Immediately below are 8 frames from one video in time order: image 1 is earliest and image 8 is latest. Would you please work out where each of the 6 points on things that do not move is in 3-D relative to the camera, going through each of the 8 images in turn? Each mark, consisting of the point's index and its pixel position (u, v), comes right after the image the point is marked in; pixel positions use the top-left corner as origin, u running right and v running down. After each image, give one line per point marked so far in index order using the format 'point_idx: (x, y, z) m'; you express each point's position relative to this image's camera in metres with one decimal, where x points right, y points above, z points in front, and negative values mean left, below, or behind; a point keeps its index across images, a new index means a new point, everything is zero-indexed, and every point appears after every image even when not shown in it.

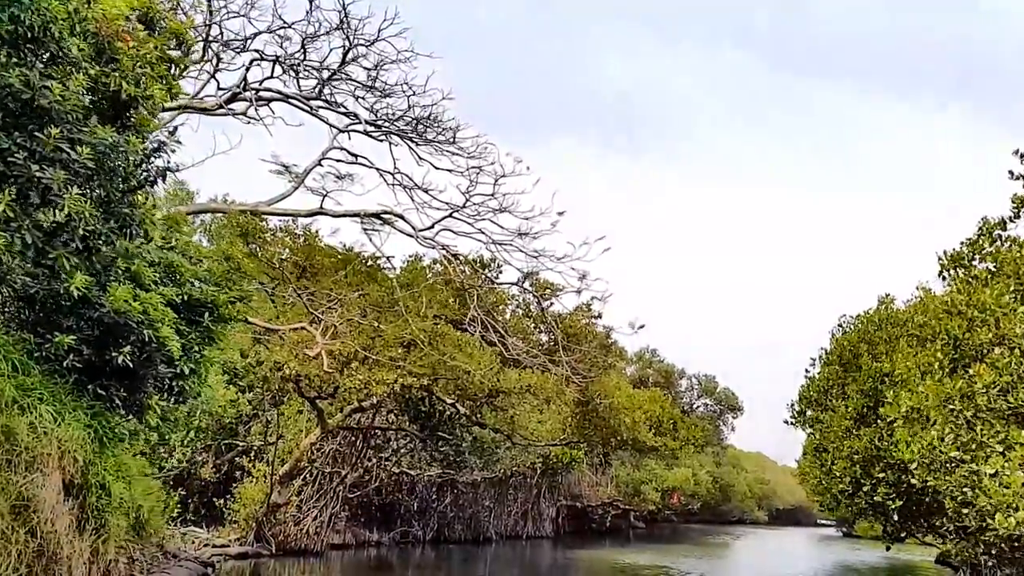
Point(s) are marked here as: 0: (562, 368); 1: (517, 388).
0: (+0.8, -1.1, +17.0) m
1: (+0.1, -1.6, +18.5) m
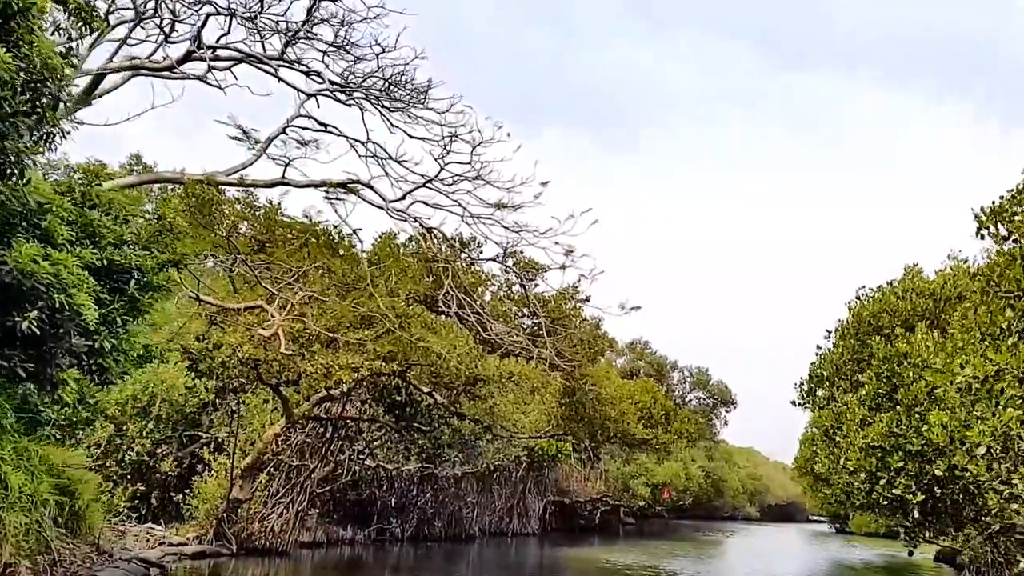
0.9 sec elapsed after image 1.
0: (+0.5, -0.8, +15.6) m
1: (-0.2, -1.3, +17.2) m
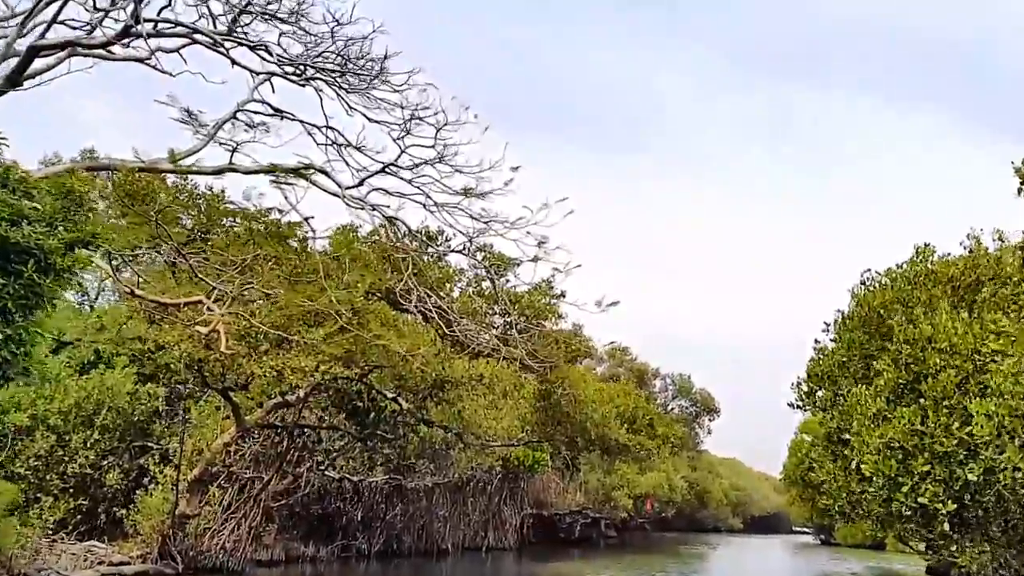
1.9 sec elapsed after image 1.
0: (+0.1, -0.8, +14.4) m
1: (-0.6, -1.2, +15.9) m
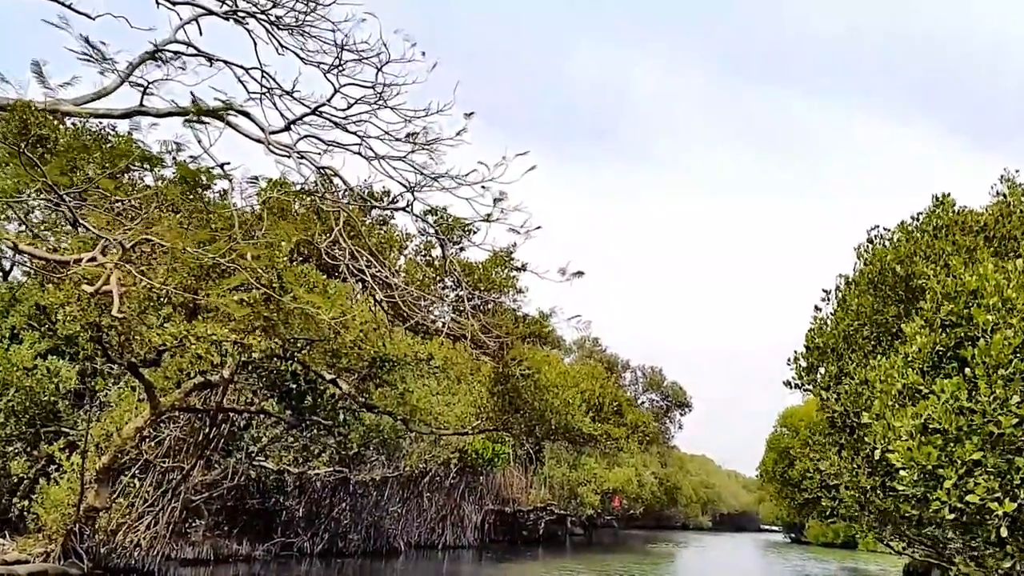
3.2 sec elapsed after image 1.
0: (-0.4, -0.4, +12.6) m
1: (-1.1, -0.8, +14.1) m
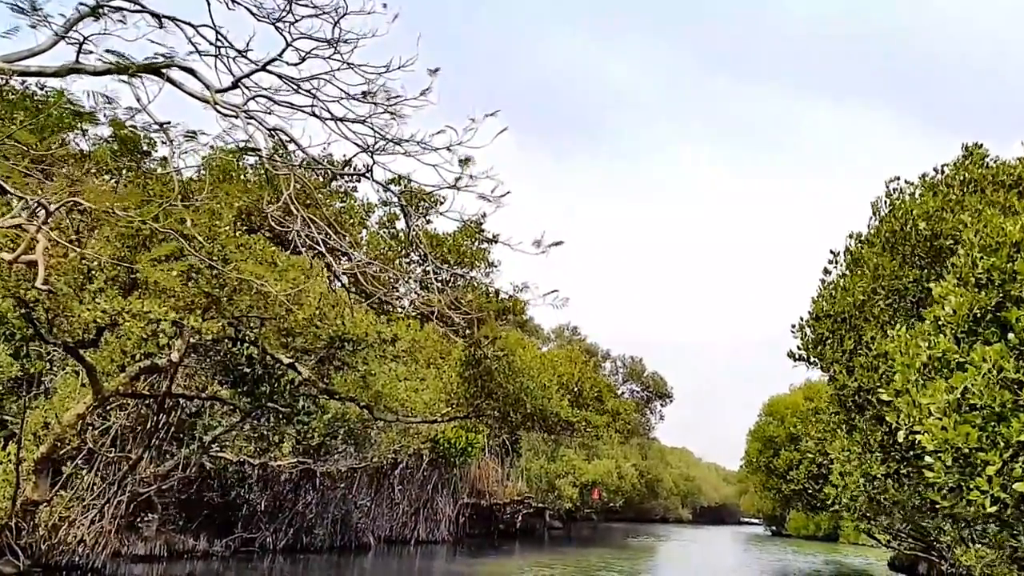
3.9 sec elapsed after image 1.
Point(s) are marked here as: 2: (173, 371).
0: (-0.7, -0.1, +11.6) m
1: (-1.5, -0.6, +13.1) m
2: (-3.9, -1.0, +13.6) m
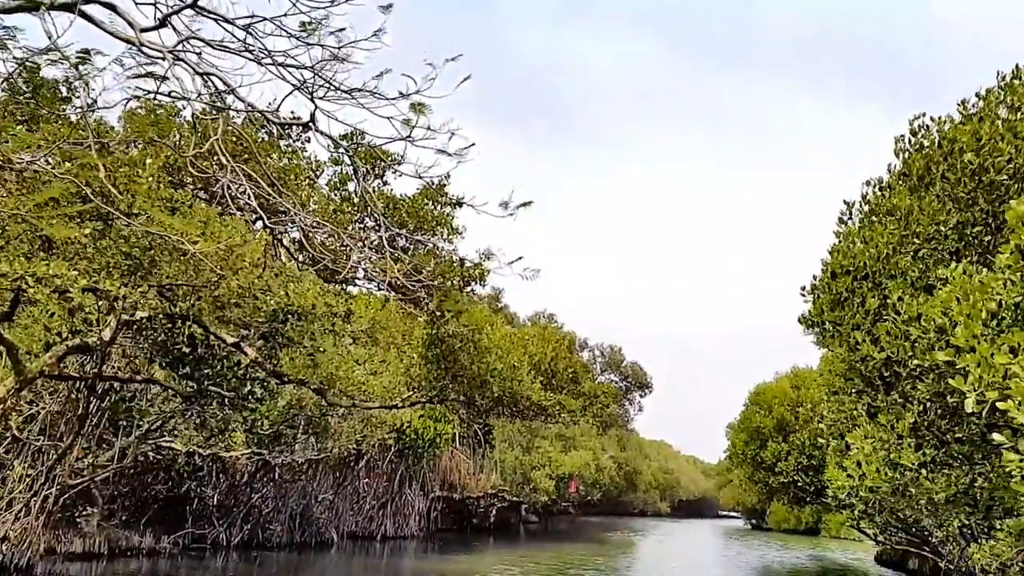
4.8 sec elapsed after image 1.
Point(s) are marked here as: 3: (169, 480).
0: (-1.0, +0.2, +10.3) m
1: (-1.8, -0.3, +11.8) m
2: (-4.3, -0.7, +12.3) m
3: (-5.0, -2.8, +16.9) m
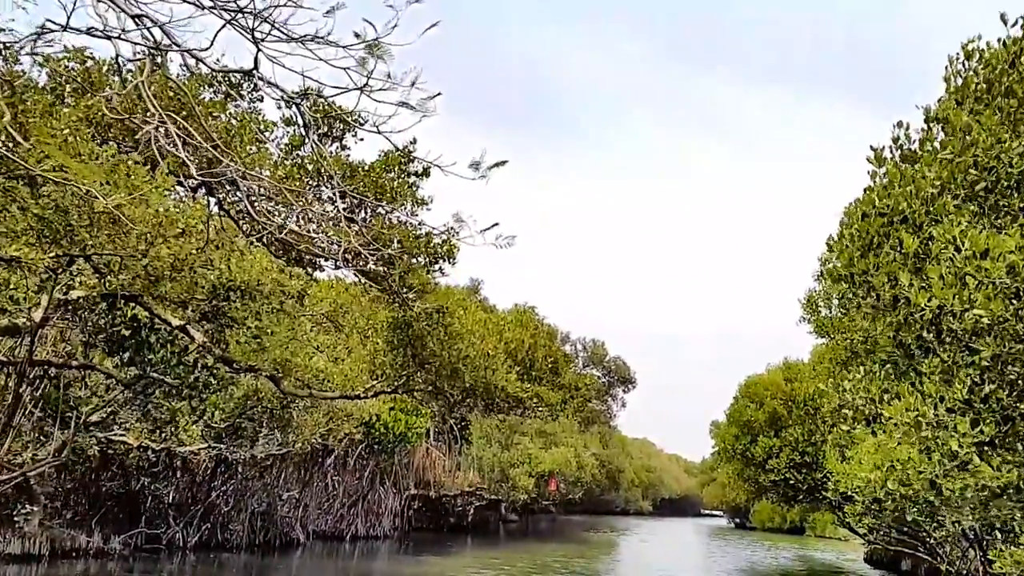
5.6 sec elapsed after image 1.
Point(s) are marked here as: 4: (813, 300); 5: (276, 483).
0: (-1.3, +0.4, +9.2) m
1: (-2.0, -0.1, +10.7) m
2: (-4.6, -0.4, +11.1) m
3: (-5.3, -2.5, +15.8) m
4: (+4.8, -0.2, +18.6) m
5: (-3.9, -3.2, +19.3) m
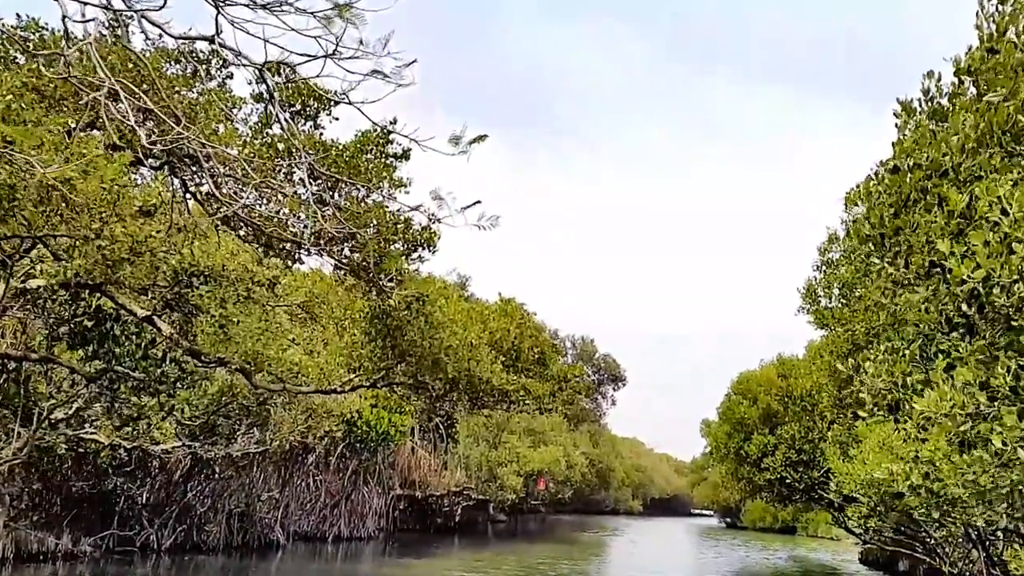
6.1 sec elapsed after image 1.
0: (-1.4, +0.5, +8.6) m
1: (-2.2, 0.0, +10.1) m
2: (-4.7, -0.3, +10.5) m
3: (-5.5, -2.4, +15.1) m
4: (+4.6, -0.1, +18.1) m
5: (-4.1, -3.1, +18.6) m
